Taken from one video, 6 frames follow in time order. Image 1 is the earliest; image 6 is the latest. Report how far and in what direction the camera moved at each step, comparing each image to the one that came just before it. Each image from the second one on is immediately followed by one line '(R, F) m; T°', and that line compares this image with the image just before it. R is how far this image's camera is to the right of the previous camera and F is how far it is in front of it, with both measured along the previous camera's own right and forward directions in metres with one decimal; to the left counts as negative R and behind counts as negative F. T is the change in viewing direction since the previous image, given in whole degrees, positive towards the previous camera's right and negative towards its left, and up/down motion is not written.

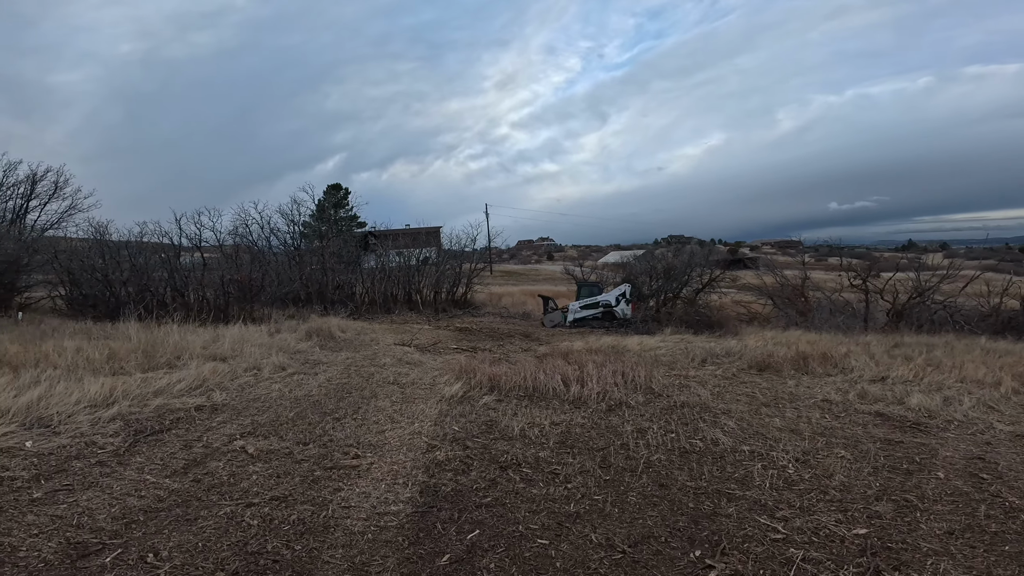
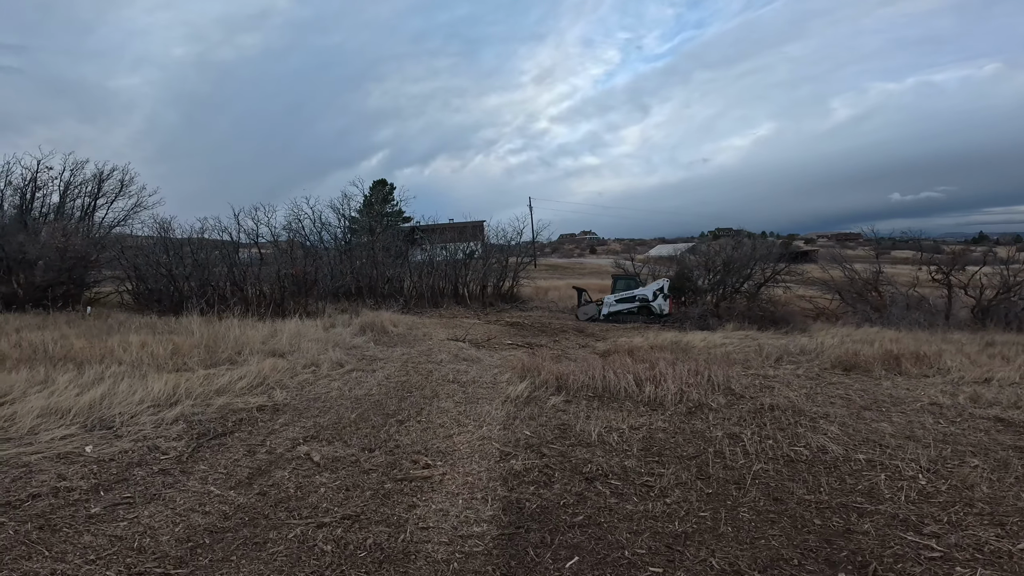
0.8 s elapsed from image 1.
(-0.3, +0.4) m; -5°
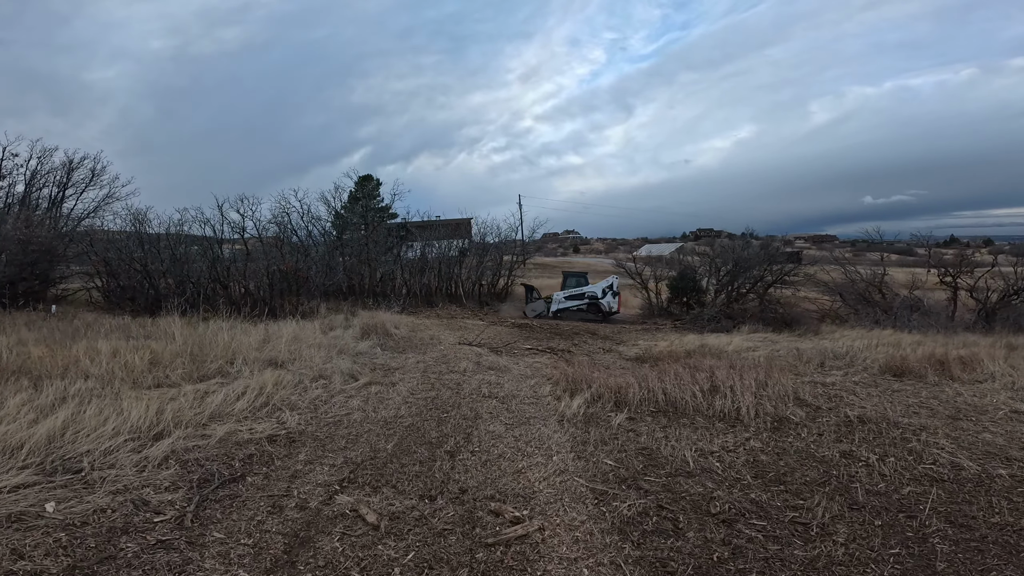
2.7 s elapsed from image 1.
(-0.7, +0.8) m; +3°
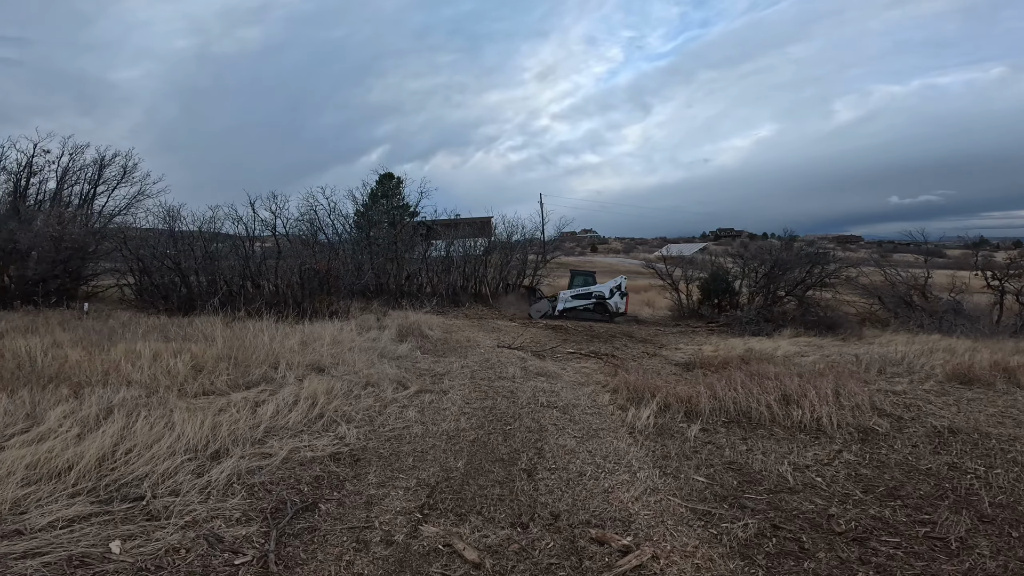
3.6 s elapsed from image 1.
(-0.4, +0.3) m; -2°
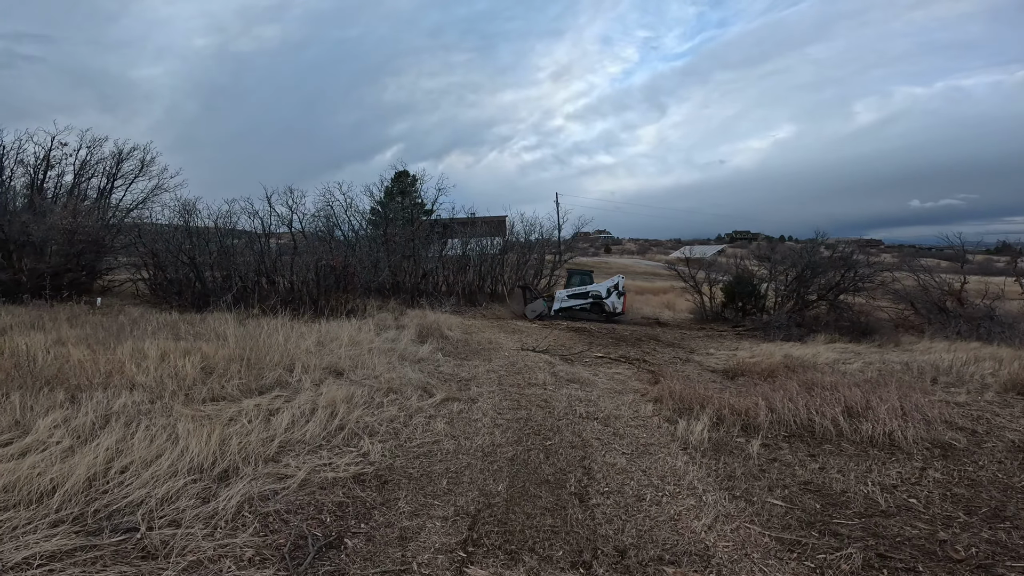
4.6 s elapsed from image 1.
(-0.2, +0.4) m; -1°
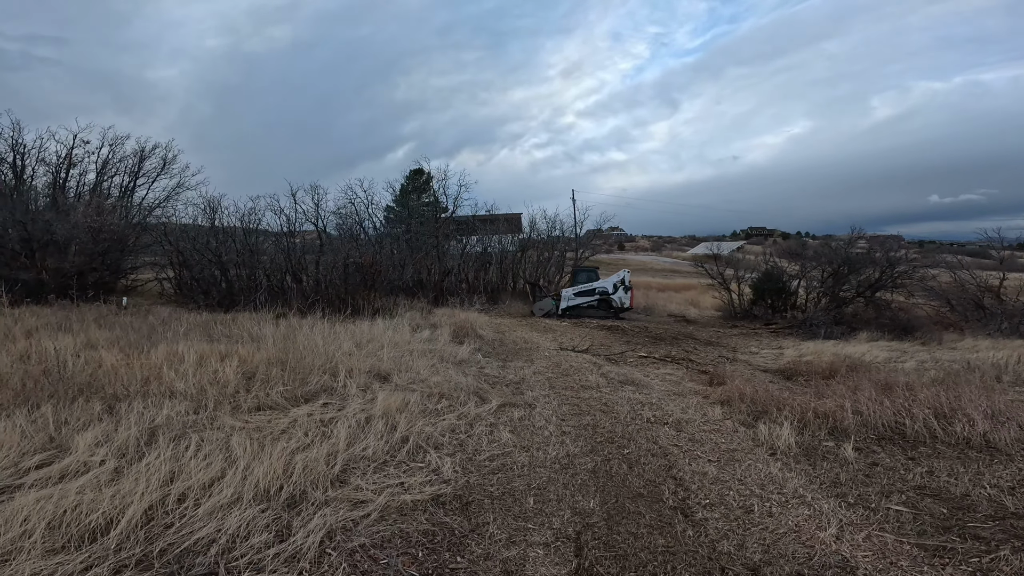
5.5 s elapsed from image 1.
(-0.4, +0.3) m; -1°
